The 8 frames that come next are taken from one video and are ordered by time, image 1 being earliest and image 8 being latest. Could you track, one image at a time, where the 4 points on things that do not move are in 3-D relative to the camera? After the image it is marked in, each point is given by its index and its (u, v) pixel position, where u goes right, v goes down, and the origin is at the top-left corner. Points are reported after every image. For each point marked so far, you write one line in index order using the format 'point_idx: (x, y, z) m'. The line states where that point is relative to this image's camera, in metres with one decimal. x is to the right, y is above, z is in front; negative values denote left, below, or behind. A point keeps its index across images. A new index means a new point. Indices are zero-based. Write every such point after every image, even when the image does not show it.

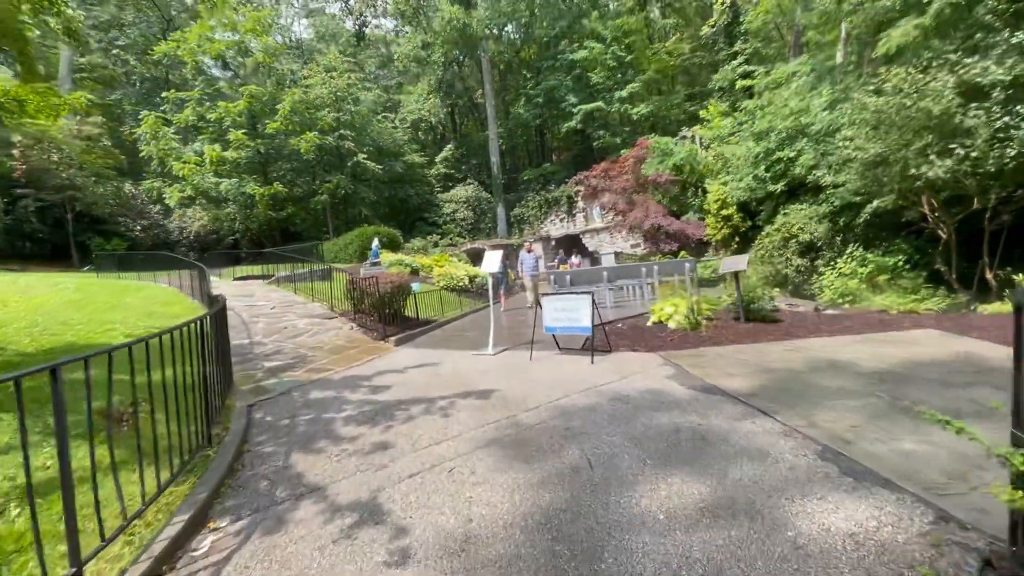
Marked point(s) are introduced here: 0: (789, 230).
0: (+9.0, +1.9, +15.9) m
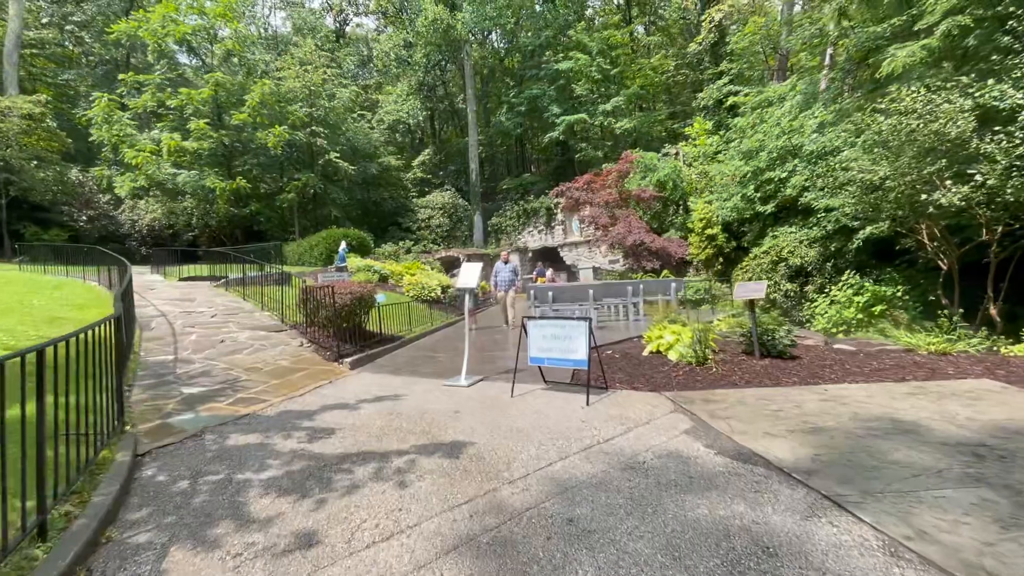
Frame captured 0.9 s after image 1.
0: (+8.3, +1.1, +15.2) m
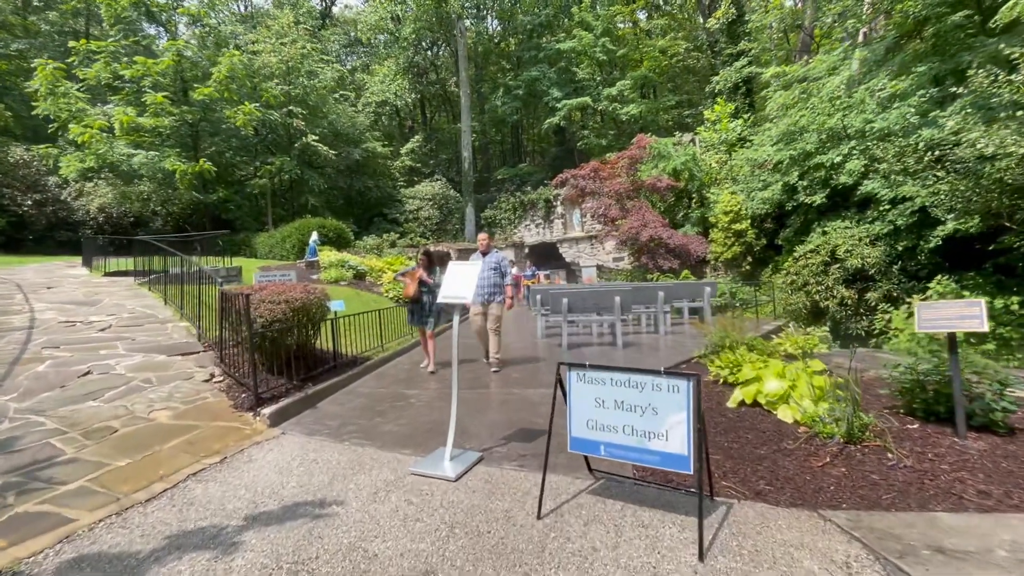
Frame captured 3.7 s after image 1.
0: (+8.4, +1.0, +12.7) m
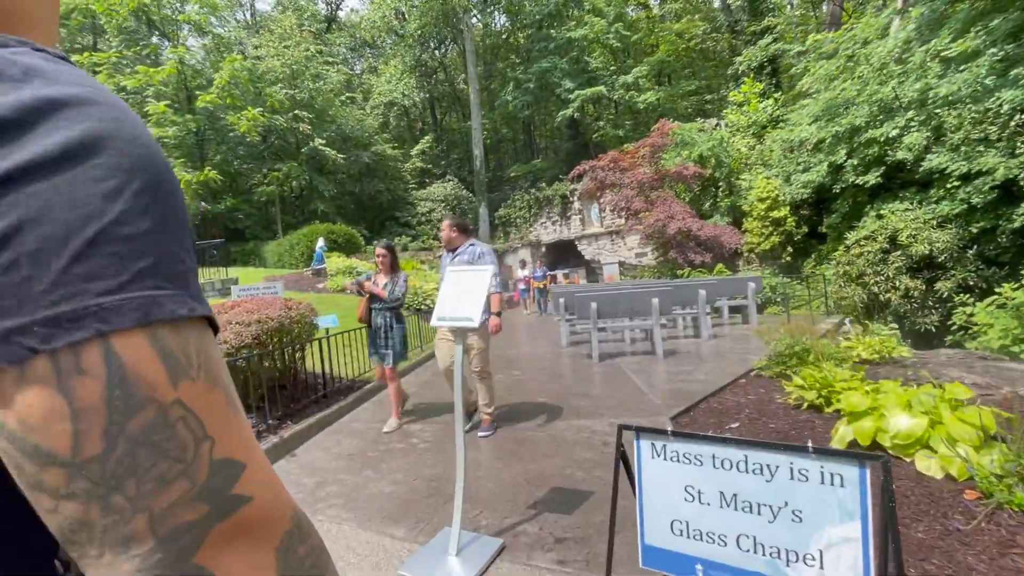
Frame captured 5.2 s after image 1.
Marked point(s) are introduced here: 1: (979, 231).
0: (+8.8, +1.2, +11.2) m
1: (+10.1, +1.2, +10.5) m
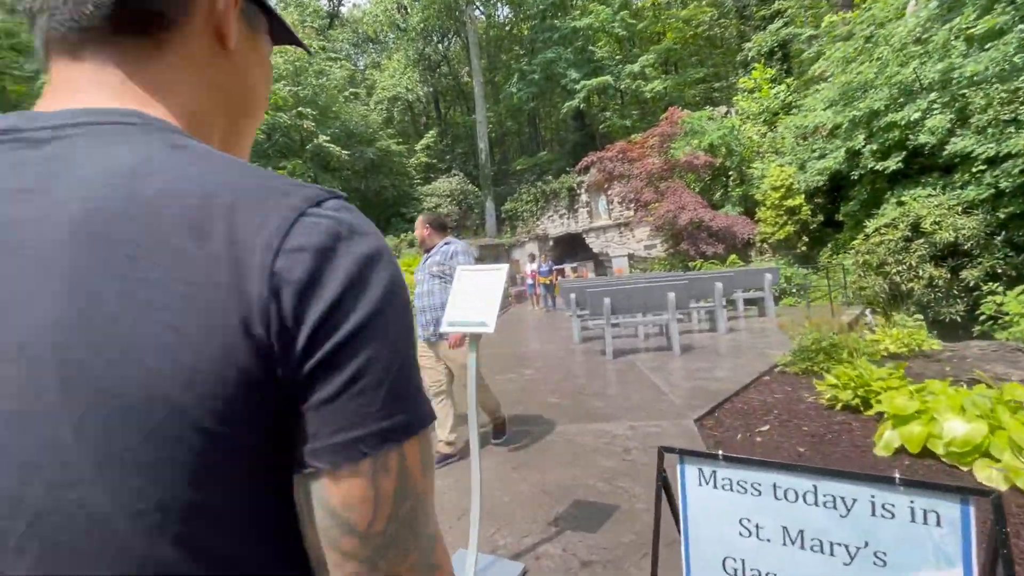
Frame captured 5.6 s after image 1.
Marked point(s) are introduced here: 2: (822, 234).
0: (+9.0, +1.4, +10.8) m
1: (+10.3, +1.5, +10.1) m
2: (+10.2, +1.8, +15.9) m
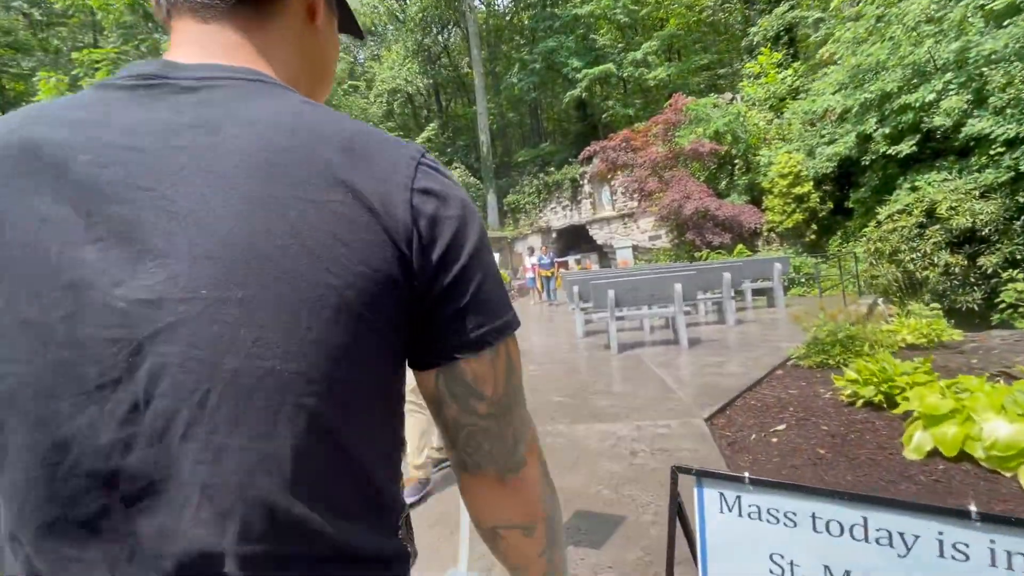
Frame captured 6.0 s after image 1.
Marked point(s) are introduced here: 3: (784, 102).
0: (+9.0, +1.7, +10.4) m
1: (+10.3, +1.8, +9.7) m
2: (+10.3, +2.1, +15.6) m
3: (+10.1, +6.9, +17.9) m
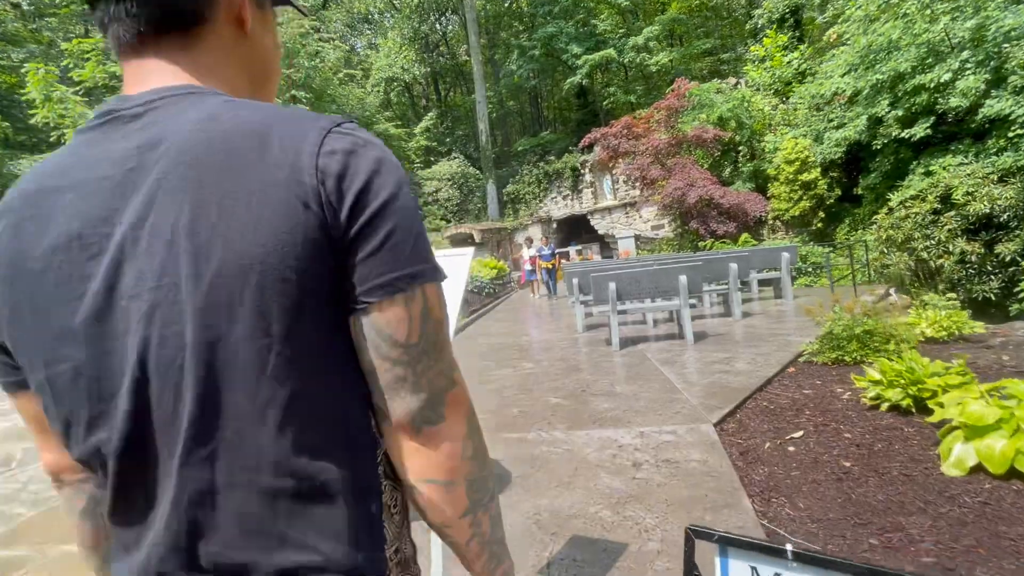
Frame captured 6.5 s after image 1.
0: (+8.9, +1.9, +10.0) m
1: (+10.2, +2.0, +9.3) m
2: (+10.2, +2.5, +15.1) m
3: (+10.0, +7.3, +17.4) m
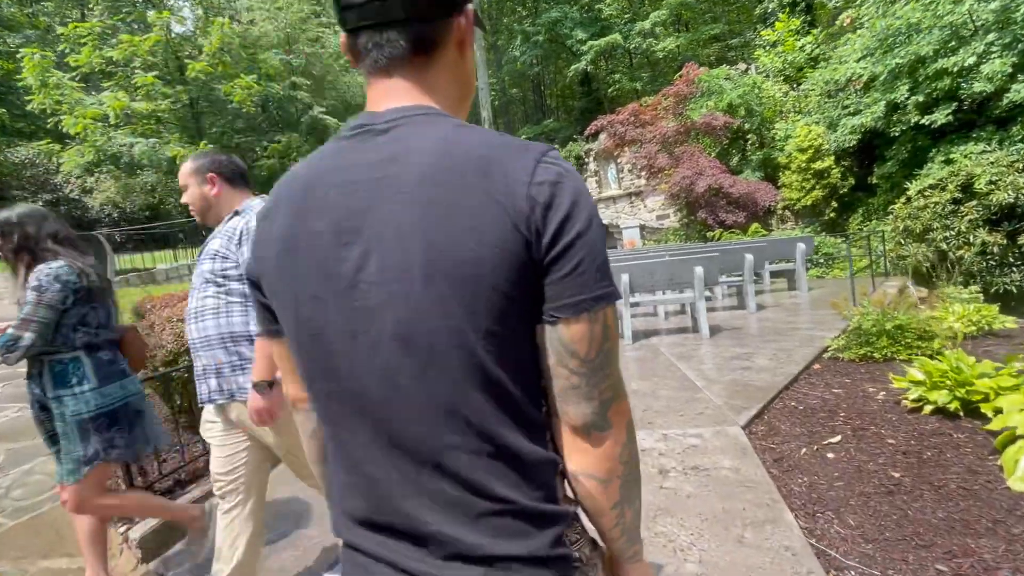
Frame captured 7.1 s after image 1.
0: (+9.0, +2.1, +9.7) m
1: (+10.3, +2.1, +8.9) m
2: (+10.4, +2.7, +14.8) m
3: (+10.2, +7.6, +16.9) m
